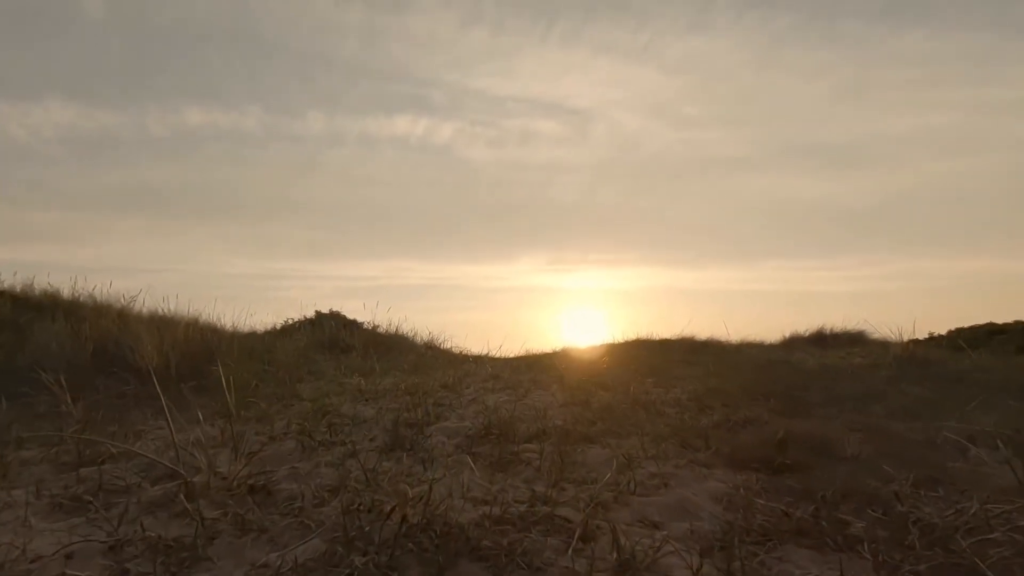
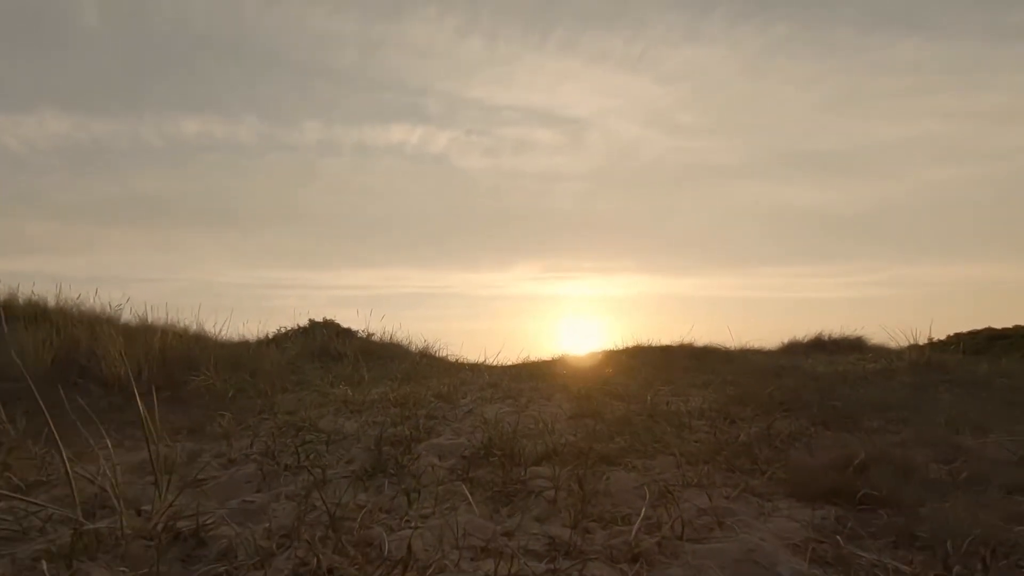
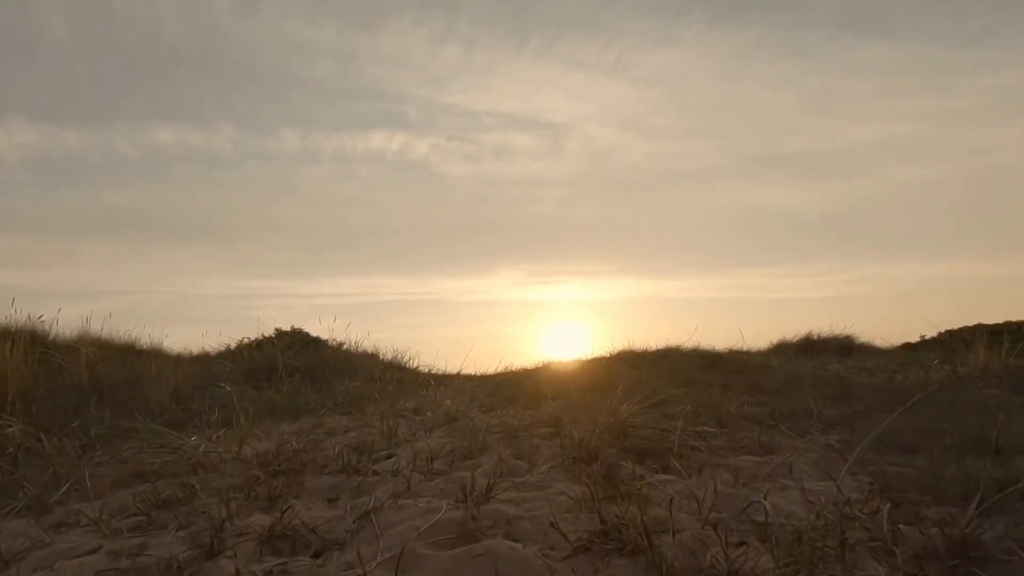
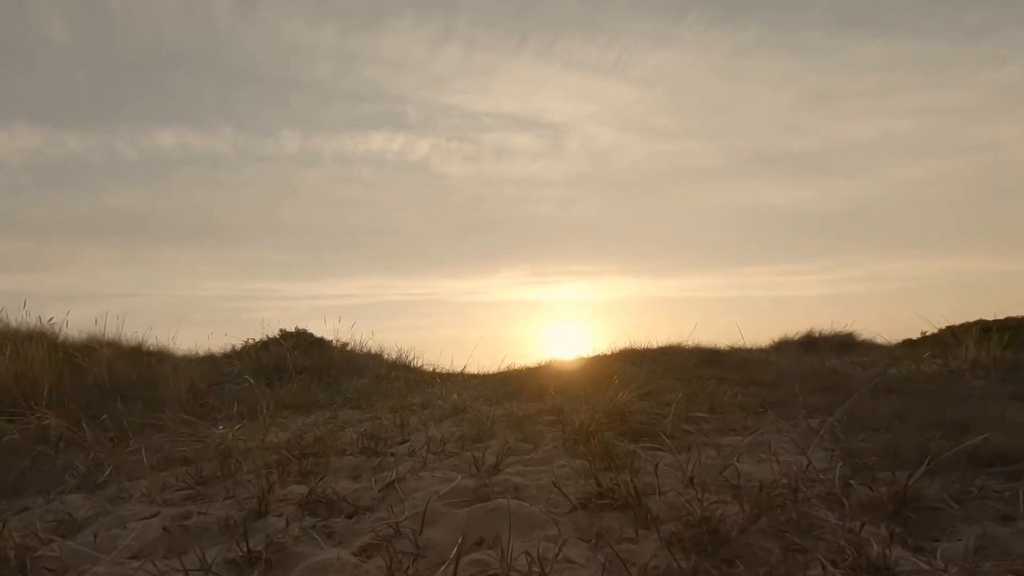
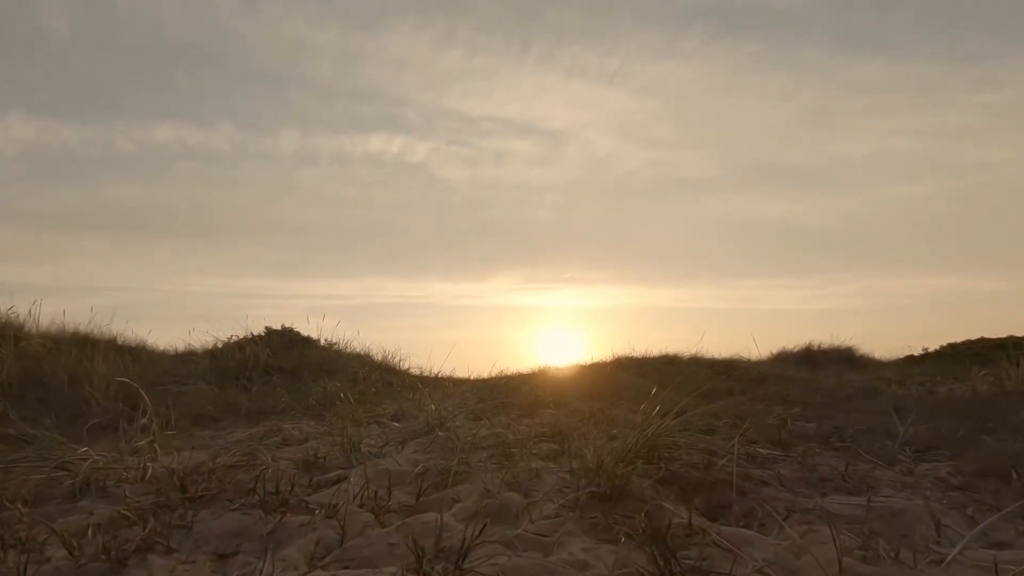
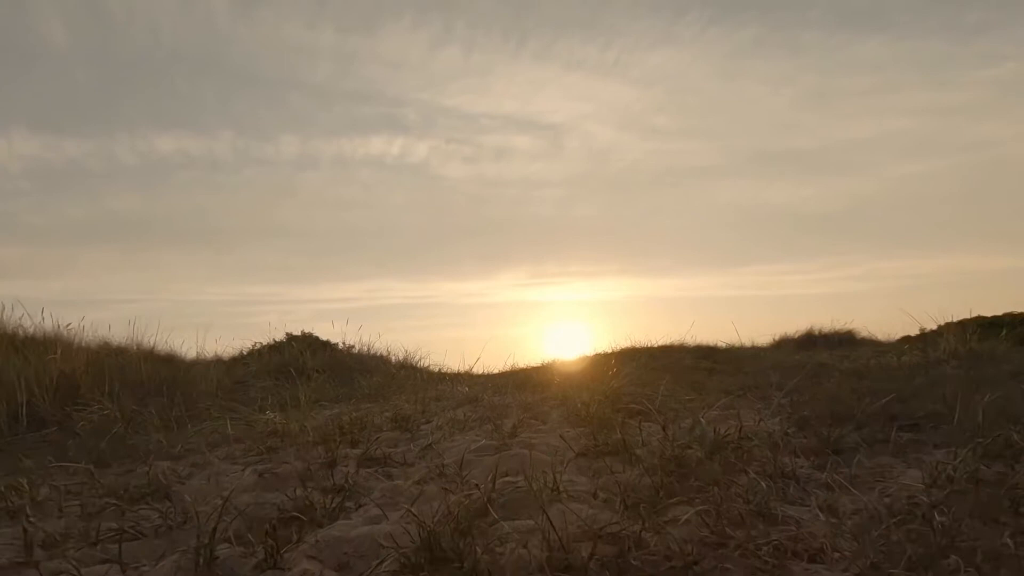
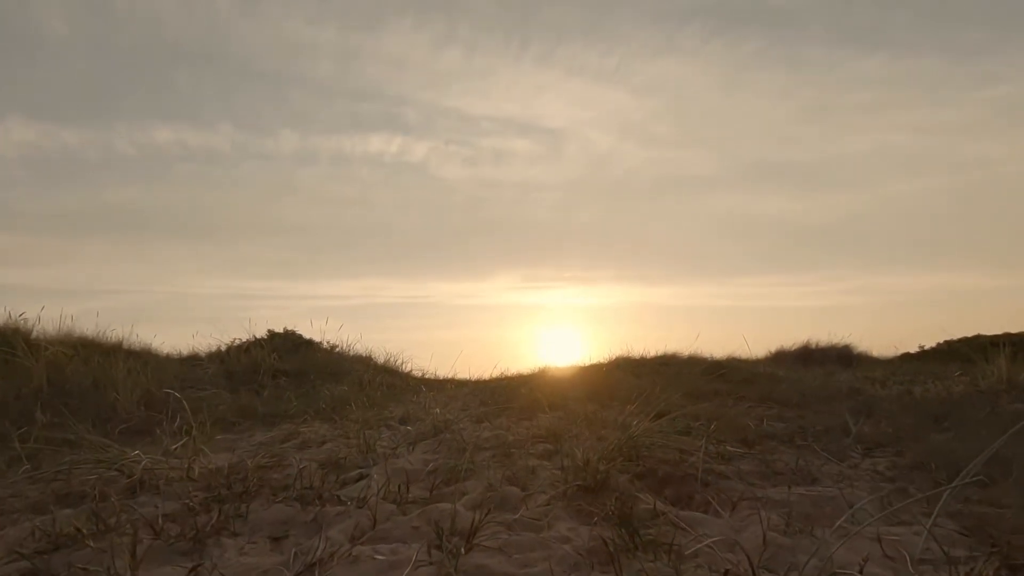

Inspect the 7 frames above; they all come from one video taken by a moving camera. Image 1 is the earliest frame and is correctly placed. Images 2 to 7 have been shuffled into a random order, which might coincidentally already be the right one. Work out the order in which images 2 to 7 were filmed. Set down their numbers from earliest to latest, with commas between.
2, 6, 4, 3, 7, 5
